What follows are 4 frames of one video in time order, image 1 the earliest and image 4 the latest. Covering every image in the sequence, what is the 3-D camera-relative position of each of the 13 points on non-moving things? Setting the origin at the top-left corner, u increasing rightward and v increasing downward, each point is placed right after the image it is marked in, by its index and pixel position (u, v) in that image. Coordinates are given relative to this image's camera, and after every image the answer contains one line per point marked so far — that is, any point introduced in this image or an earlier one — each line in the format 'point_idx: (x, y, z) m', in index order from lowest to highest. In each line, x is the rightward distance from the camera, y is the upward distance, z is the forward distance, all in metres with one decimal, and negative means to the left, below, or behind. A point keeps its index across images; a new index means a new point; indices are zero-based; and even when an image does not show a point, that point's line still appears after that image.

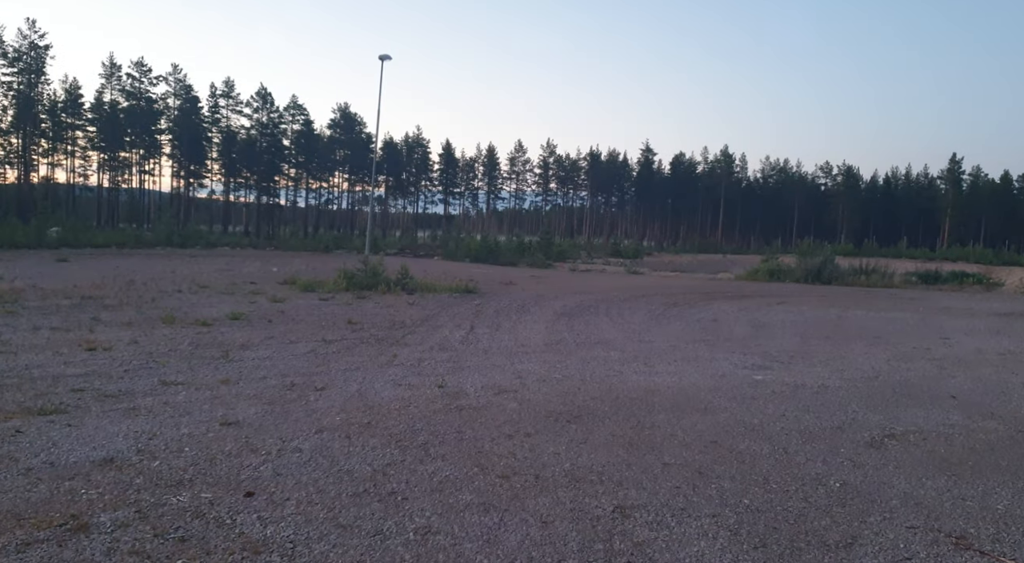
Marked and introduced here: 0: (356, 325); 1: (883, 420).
0: (-3.1, -0.9, +15.7) m
1: (+3.9, -1.5, +8.2) m
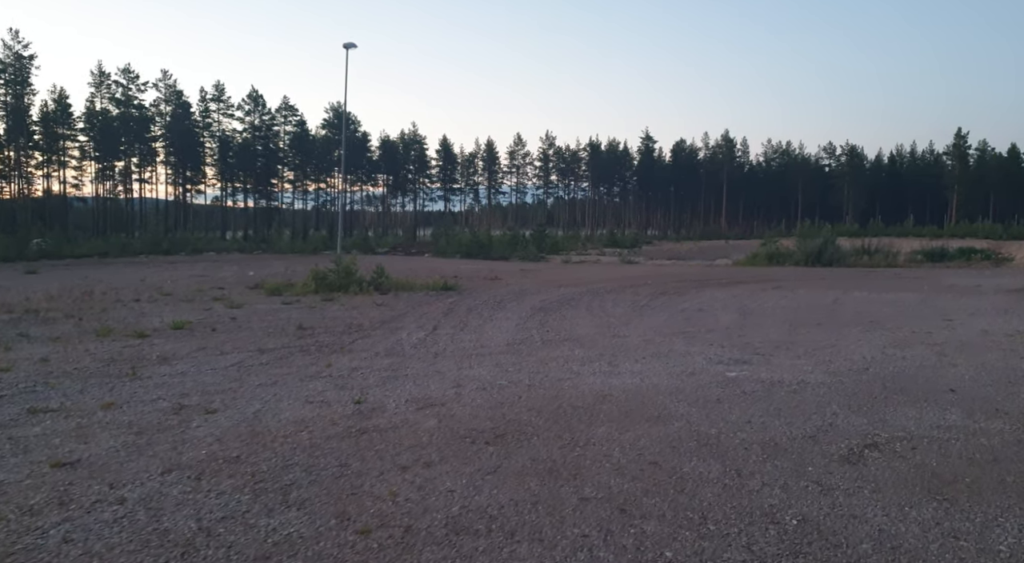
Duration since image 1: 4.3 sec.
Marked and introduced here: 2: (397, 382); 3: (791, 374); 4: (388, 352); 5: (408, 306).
0: (-3.8, -0.9, +14.5) m
1: (+3.2, -1.3, +7.0) m
2: (-1.4, -1.2, +9.2) m
3: (+3.5, -1.2, +9.9) m
4: (-1.9, -1.1, +12.0) m
5: (-2.6, -0.6, +19.8) m
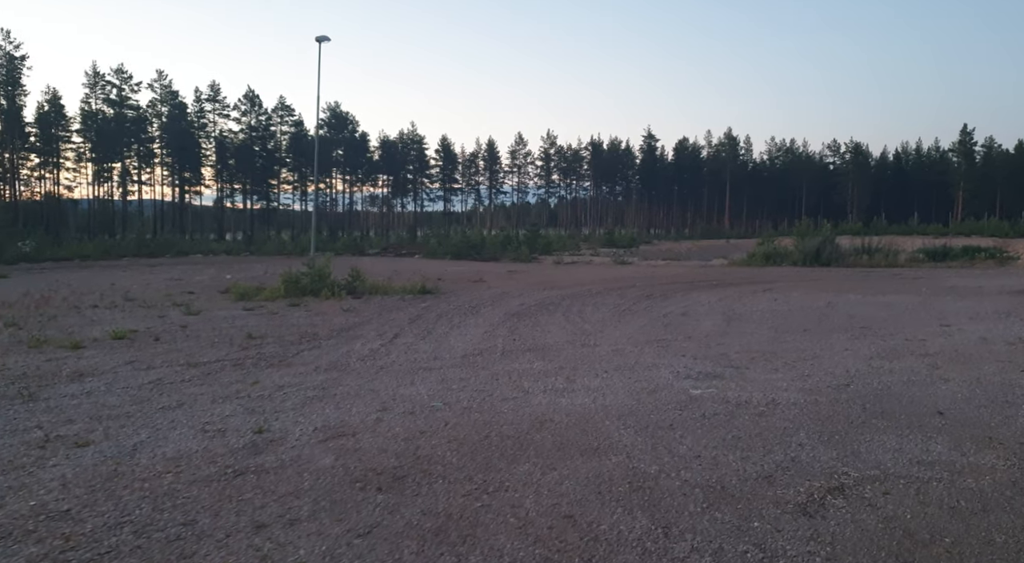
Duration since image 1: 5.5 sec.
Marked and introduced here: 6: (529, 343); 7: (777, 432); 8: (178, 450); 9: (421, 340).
0: (-4.5, -1.0, +13.5) m
1: (+2.5, -1.4, +6.0) m
2: (-2.0, -1.3, +8.2) m
3: (+2.9, -1.2, +8.9) m
4: (-2.6, -1.2, +11.1) m
5: (-3.2, -0.7, +18.8) m
6: (+0.3, -1.1, +13.7) m
7: (+2.3, -1.3, +6.9) m
8: (-2.7, -1.4, +6.3) m
9: (-1.6, -1.1, +14.1) m
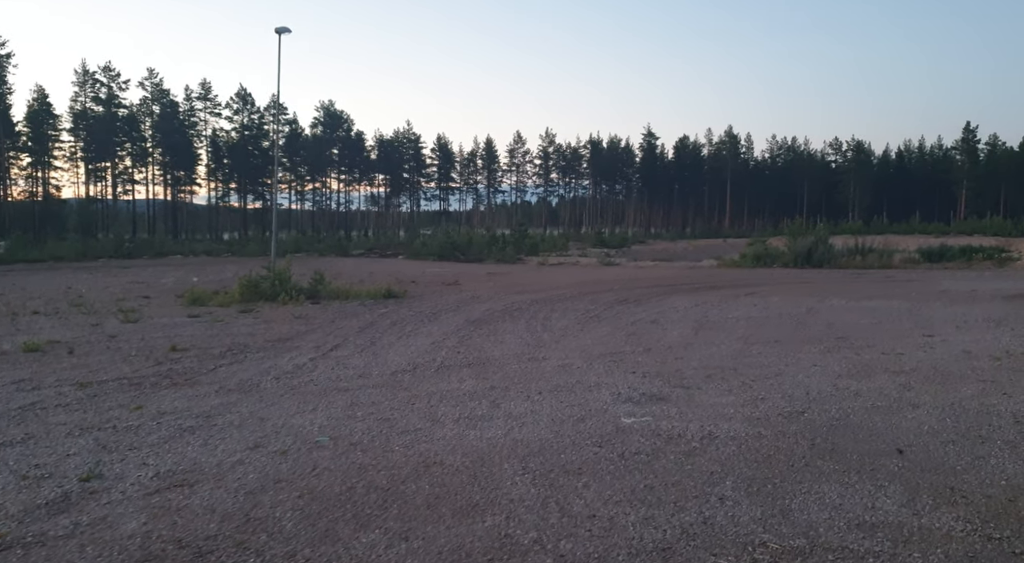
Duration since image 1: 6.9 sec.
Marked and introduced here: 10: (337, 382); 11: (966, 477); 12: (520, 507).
0: (-5.4, -1.2, +12.5) m
1: (+1.5, -1.5, +4.9) m
2: (-3.0, -1.4, +7.1) m
3: (+1.9, -1.4, +7.8) m
4: (-3.5, -1.3, +10.0) m
5: (-4.1, -0.8, +17.8) m
6: (-0.6, -1.2, +12.6) m
7: (+1.4, -1.5, +5.8) m
8: (-3.6, -1.5, +5.3) m
9: (-2.6, -1.2, +13.0) m
10: (-2.3, -1.3, +10.3) m
11: (+3.4, -1.5, +5.9) m
12: (0.0, -1.5, +5.3) m
